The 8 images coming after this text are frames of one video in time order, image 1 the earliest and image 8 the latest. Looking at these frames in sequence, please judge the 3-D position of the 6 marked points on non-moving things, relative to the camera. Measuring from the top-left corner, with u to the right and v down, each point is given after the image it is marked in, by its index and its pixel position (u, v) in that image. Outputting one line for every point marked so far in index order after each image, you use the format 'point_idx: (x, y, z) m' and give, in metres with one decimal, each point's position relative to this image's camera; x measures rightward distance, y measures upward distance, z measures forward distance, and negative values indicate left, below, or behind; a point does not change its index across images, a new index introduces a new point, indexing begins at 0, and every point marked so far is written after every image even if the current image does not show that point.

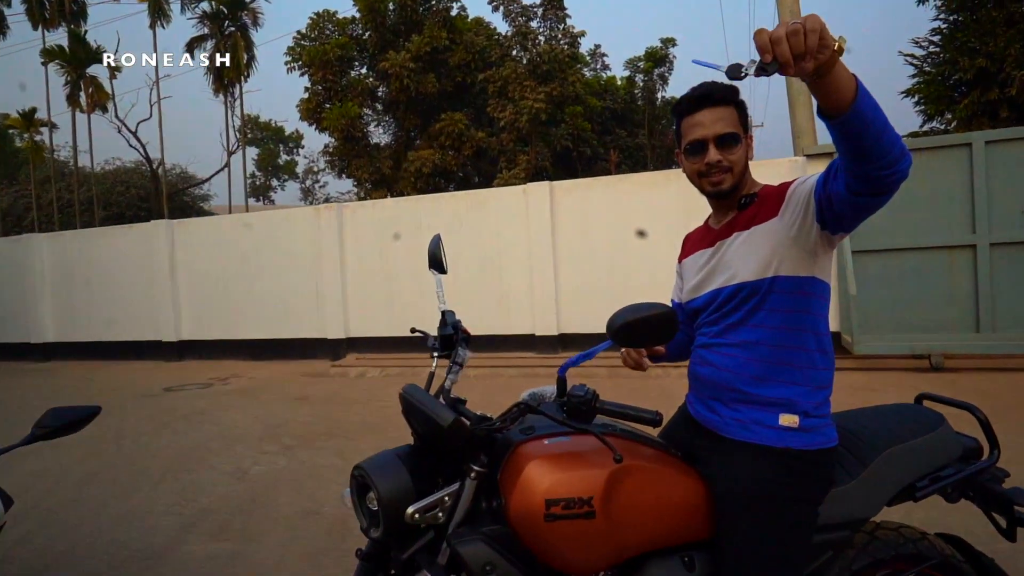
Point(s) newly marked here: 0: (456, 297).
0: (-0.8, -0.1, +9.4) m
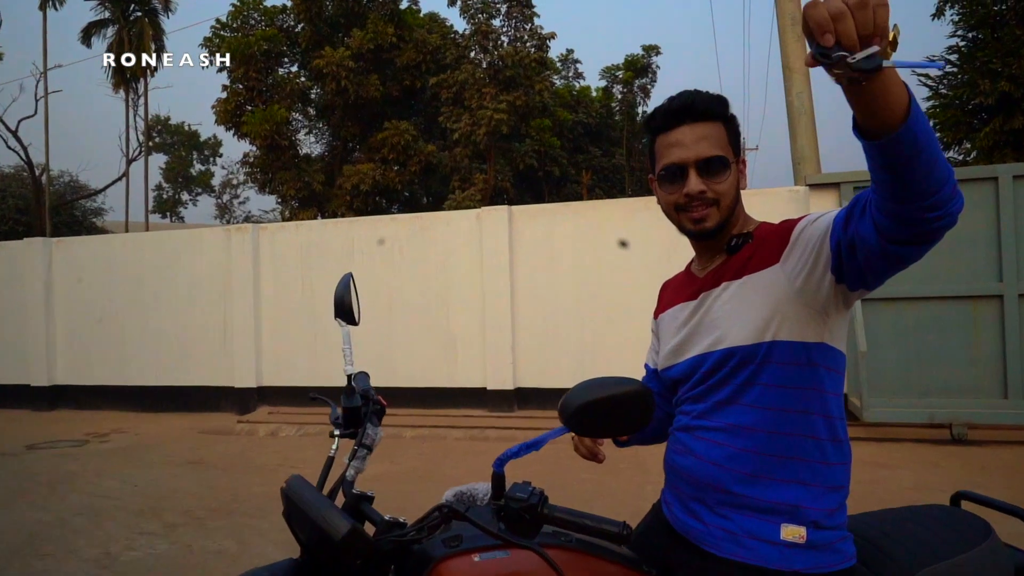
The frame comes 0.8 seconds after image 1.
0: (-1.3, -0.5, +8.1) m
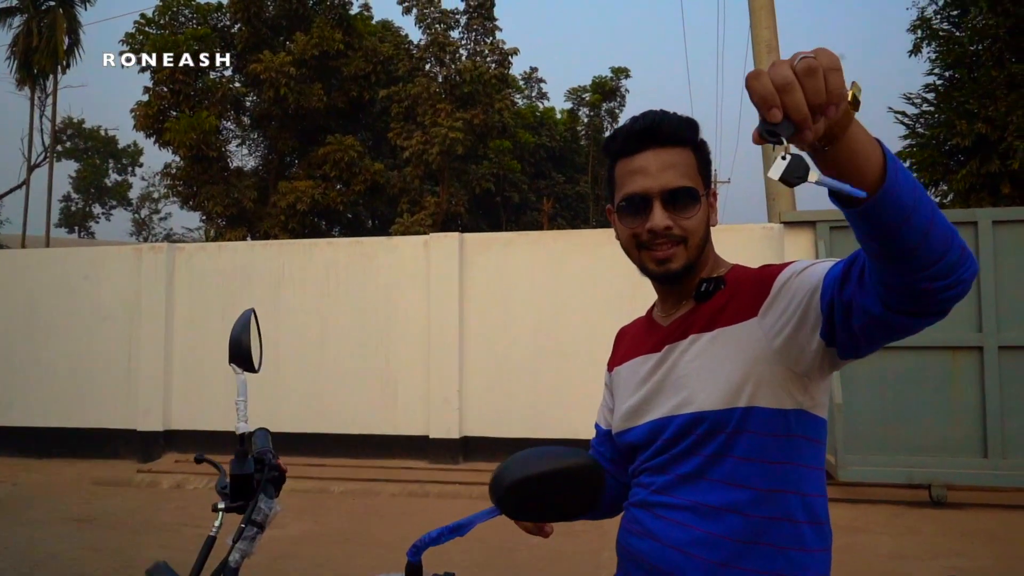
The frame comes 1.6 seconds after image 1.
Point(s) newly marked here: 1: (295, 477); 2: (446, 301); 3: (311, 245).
0: (-1.7, -0.7, +7.3) m
1: (-1.8, -1.5, +7.0) m
2: (-0.5, -0.1, +7.0) m
3: (-1.7, +0.4, +7.3) m
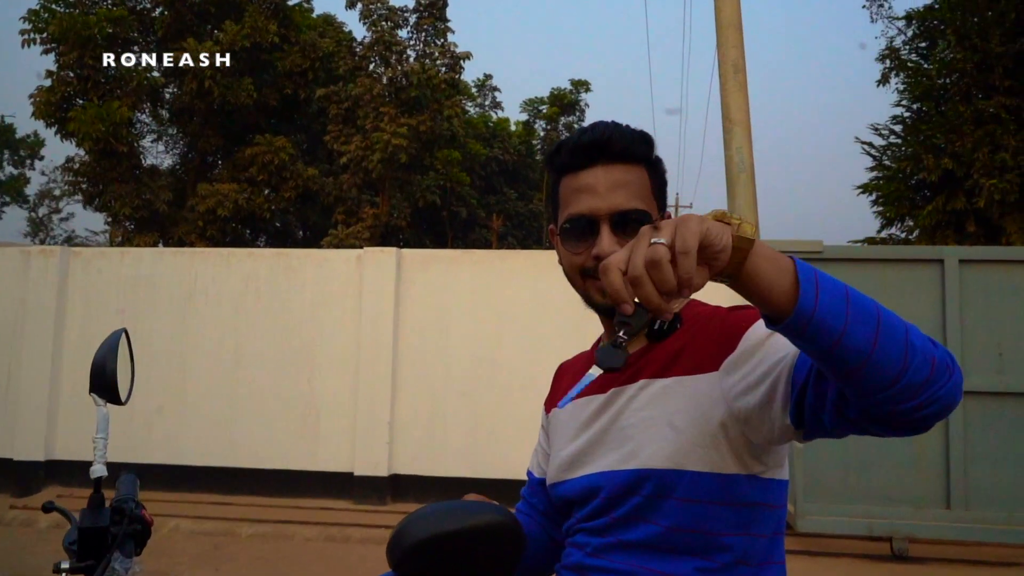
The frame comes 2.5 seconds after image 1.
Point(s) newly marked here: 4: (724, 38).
0: (-2.2, -0.9, +6.5) m
1: (-2.2, -1.6, +6.2) m
2: (-1.0, -0.2, +6.3) m
3: (-2.2, +0.3, +6.6) m
4: (+1.7, +2.1, +7.2) m
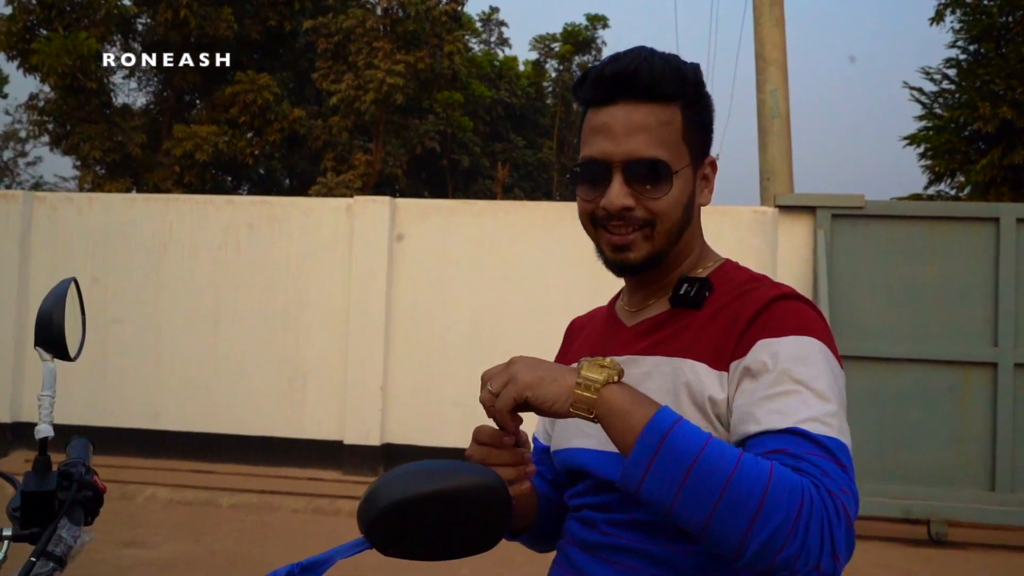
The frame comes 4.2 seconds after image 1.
0: (-2.1, -0.5, +6.1) m
1: (-2.2, -1.3, +5.8) m
2: (-0.9, +0.1, +5.8) m
3: (-2.1, +0.6, +6.1) m
4: (+1.8, +2.4, +6.5) m
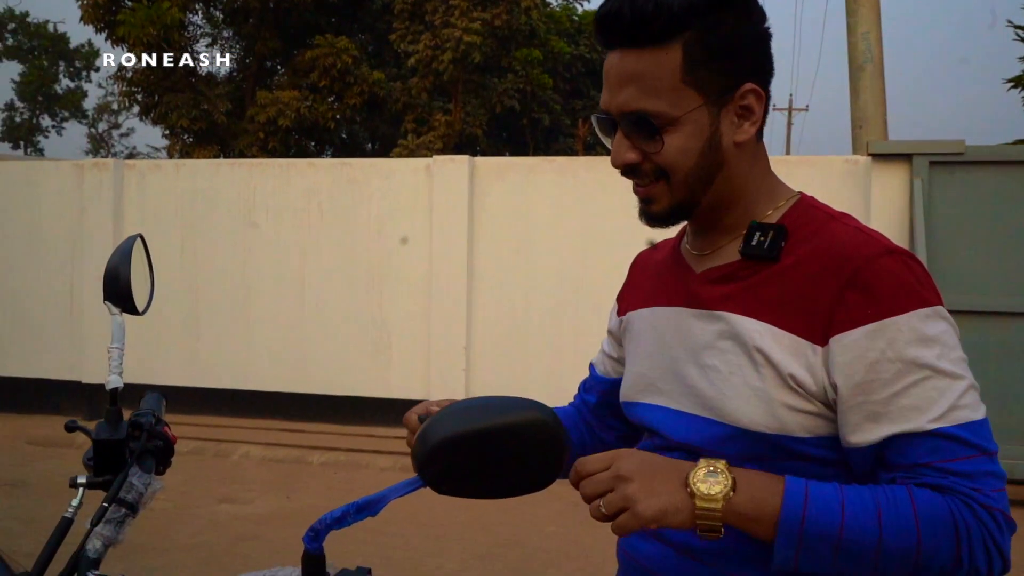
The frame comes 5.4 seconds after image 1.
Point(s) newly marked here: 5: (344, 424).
0: (-1.6, -0.3, +6.2) m
1: (-1.7, -1.1, +6.0) m
2: (-0.4, +0.3, +5.8) m
3: (-1.5, +0.9, +6.2) m
4: (+2.4, +2.7, +6.2) m
5: (-1.2, -1.0, +6.2) m
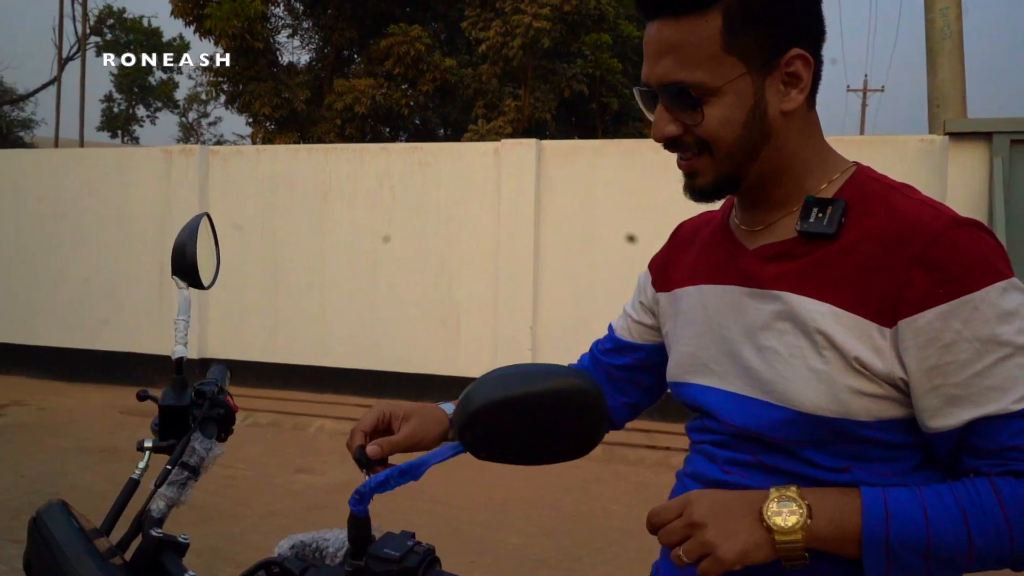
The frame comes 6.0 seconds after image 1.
0: (-1.1, -0.1, +6.5) m
1: (-1.2, -0.9, +6.2) m
2: (+0.1, +0.4, +5.9) m
3: (-1.0, +1.0, +6.4) m
4: (+2.9, +2.8, +6.0) m
5: (-0.7, -0.8, +6.4) m
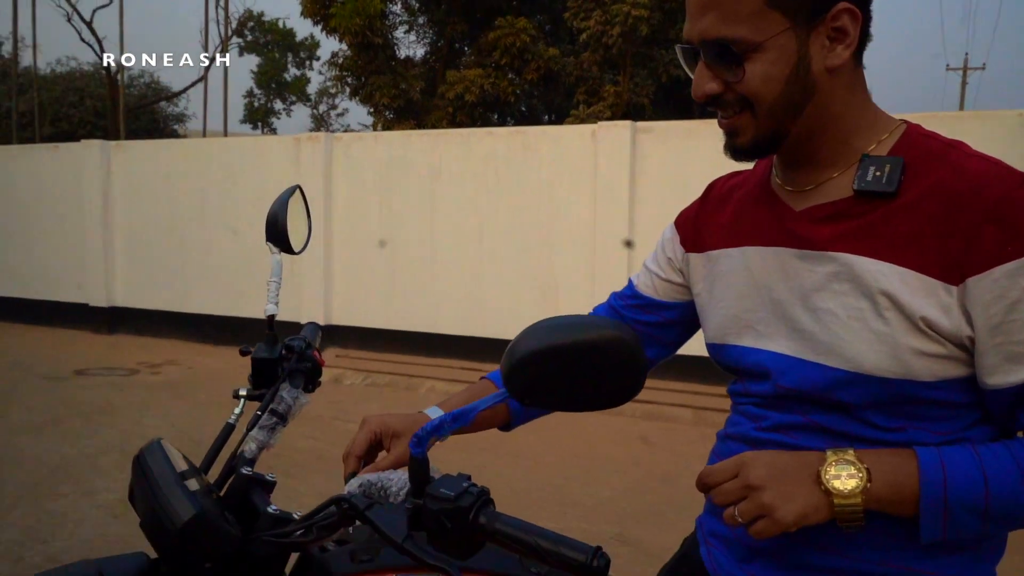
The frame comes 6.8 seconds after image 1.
0: (-0.3, 0.0, +6.9) m
1: (-0.5, -0.8, +6.7) m
2: (+0.8, +0.6, +6.2) m
3: (-0.3, +1.2, +6.8) m
4: (+3.6, +2.9, +5.8) m
5: (+0.1, -0.7, +6.8) m
